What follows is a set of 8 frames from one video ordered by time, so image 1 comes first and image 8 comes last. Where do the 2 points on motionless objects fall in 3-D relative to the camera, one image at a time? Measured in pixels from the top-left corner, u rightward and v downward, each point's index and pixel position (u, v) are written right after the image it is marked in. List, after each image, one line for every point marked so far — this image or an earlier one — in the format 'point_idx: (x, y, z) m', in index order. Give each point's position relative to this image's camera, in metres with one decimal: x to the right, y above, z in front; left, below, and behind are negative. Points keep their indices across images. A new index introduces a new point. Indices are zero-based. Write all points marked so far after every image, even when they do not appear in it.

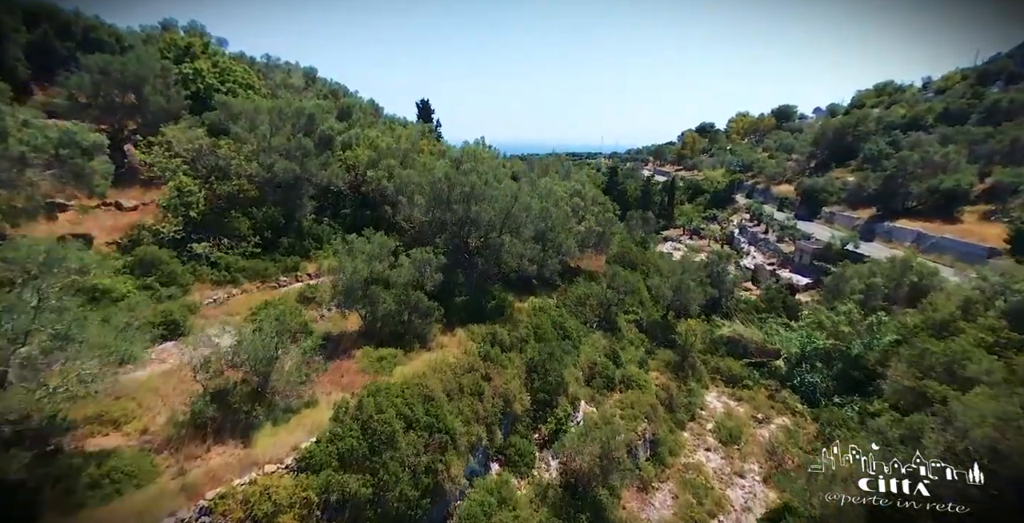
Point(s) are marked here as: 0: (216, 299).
0: (-9.7, -1.3, +18.2) m
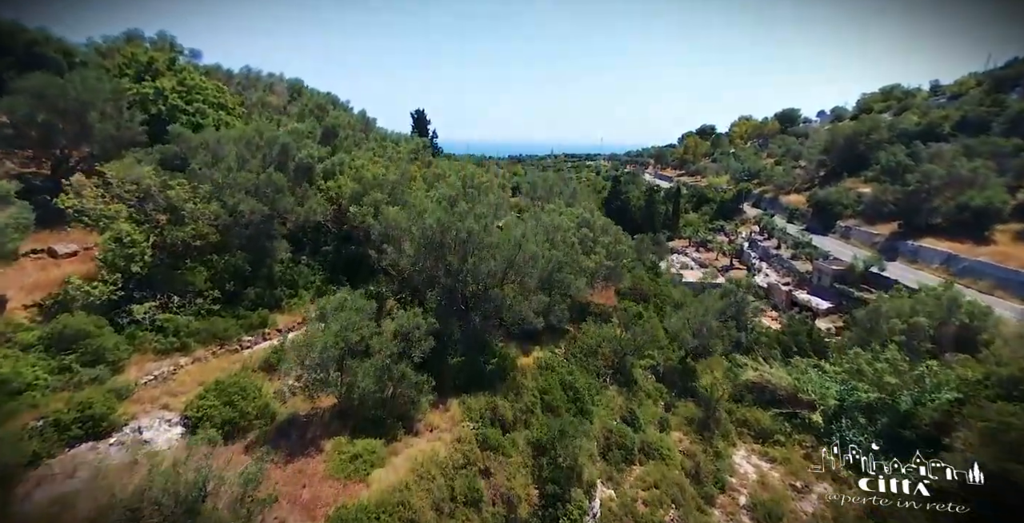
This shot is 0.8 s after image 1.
0: (-9.6, -3.1, +15.2) m
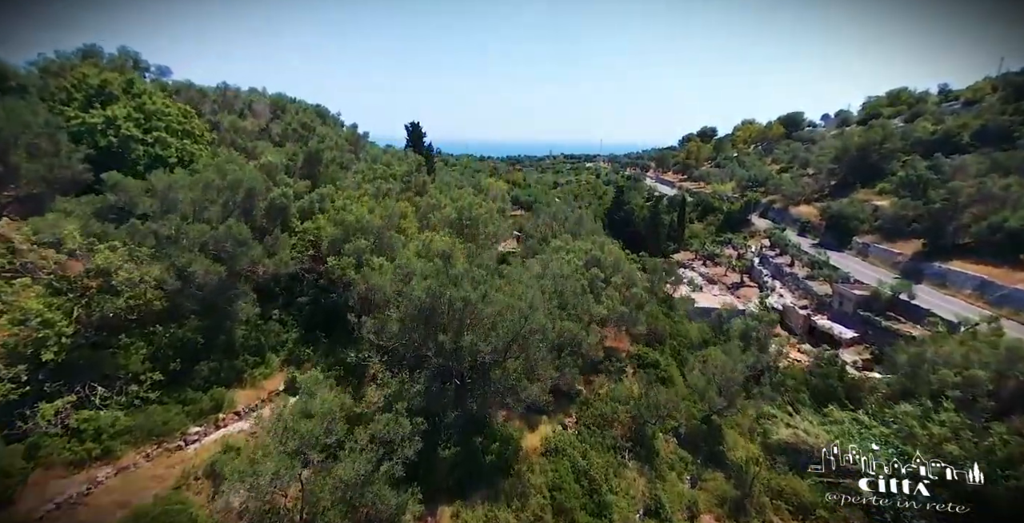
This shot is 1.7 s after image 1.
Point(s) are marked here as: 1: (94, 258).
0: (-9.5, -5.1, +12.0) m
1: (-11.3, +0.1, +15.2) m
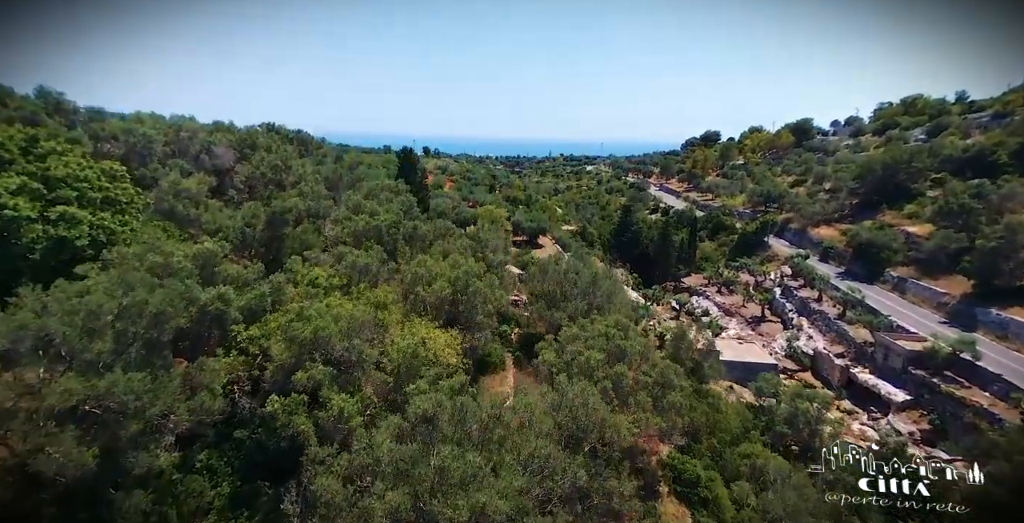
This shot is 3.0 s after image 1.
0: (-9.3, -8.7, +6.8) m
1: (-11.1, -3.5, +10.1) m
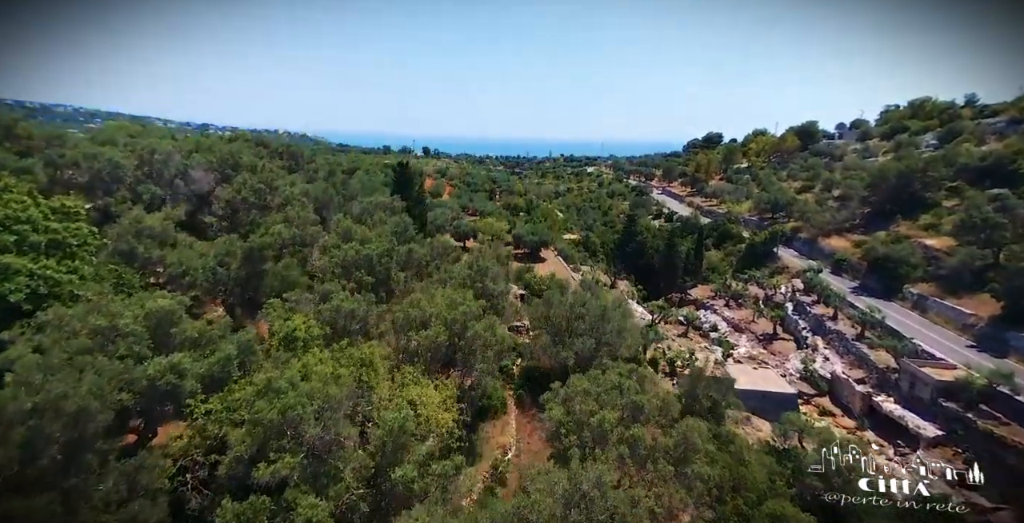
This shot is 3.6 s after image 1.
0: (-9.1, -10.3, +4.4) m
1: (-11.0, -5.1, +7.6) m
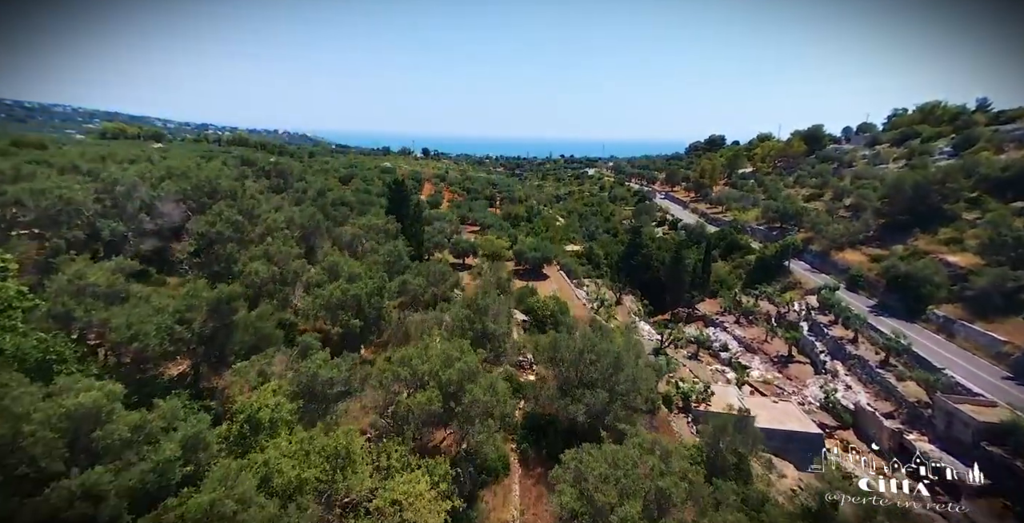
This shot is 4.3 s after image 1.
0: (-9.0, -12.2, +1.5) m
1: (-10.9, -7.0, +4.8) m
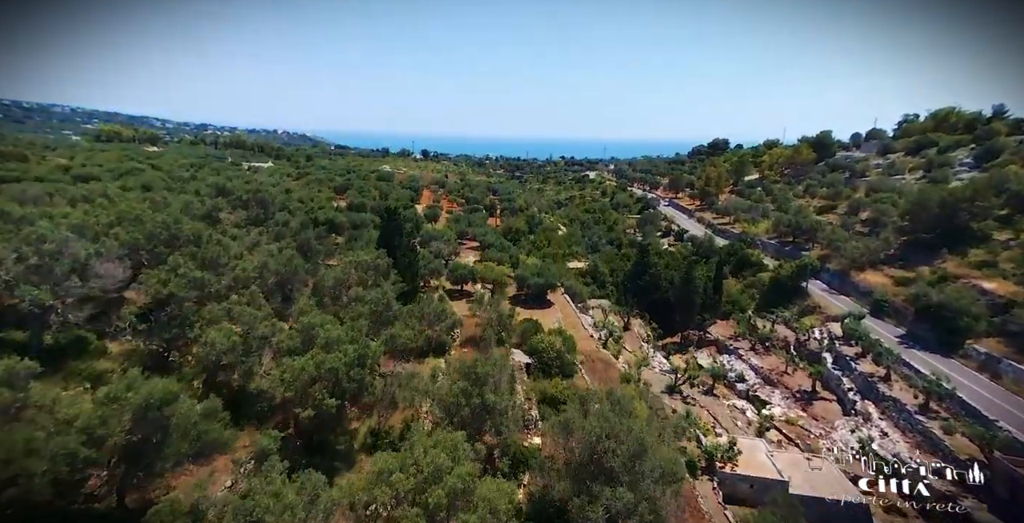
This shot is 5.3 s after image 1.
0: (-8.8, -14.8, -2.6) m
1: (-10.7, -9.6, +0.7) m
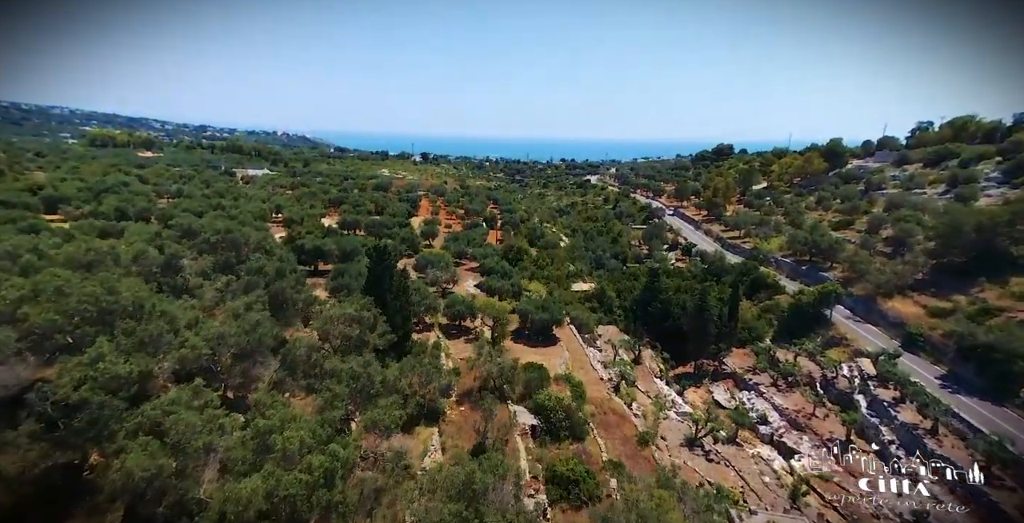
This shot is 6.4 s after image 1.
0: (-8.5, -17.8, -7.3) m
1: (-10.4, -12.6, -4.1) m
